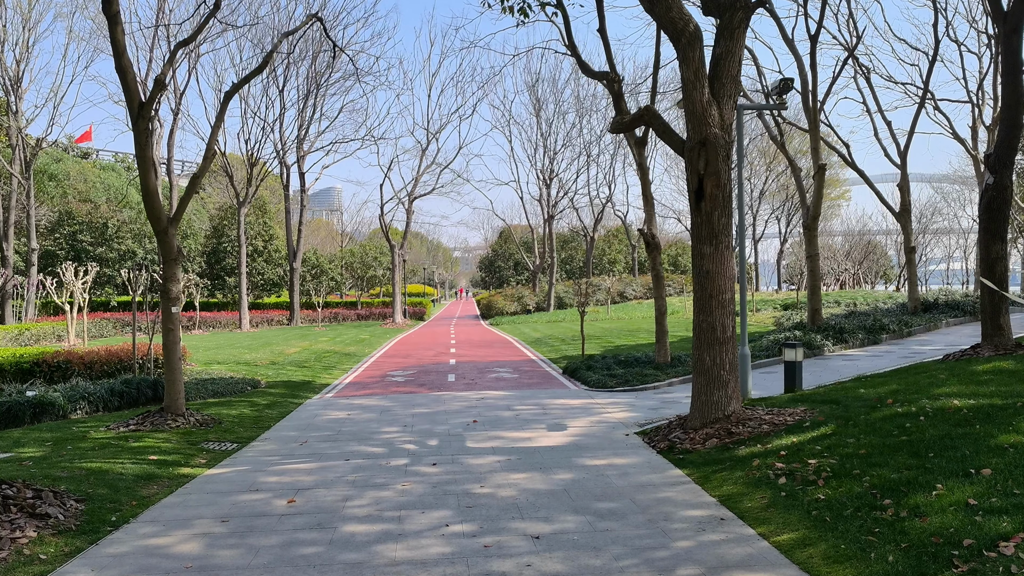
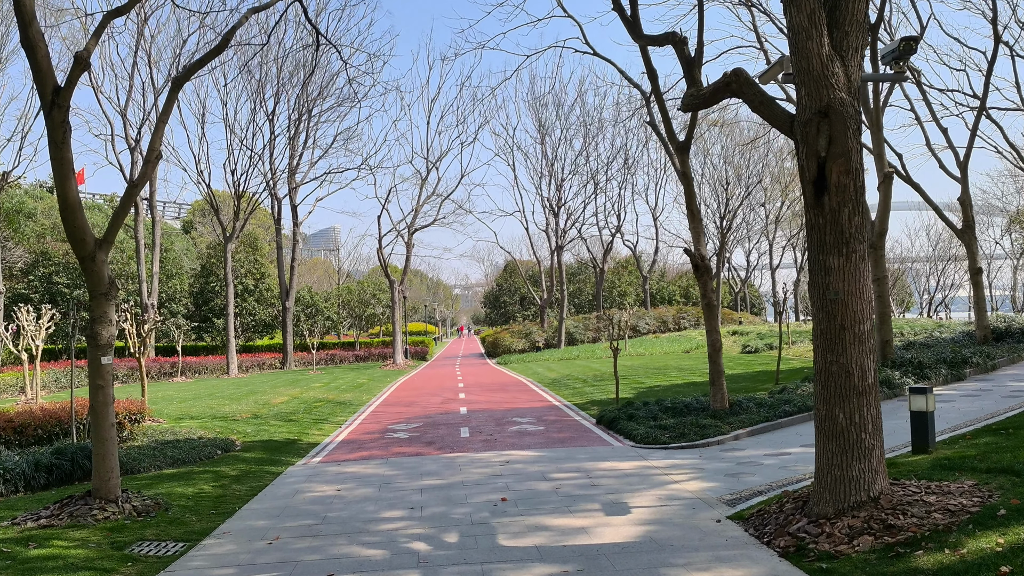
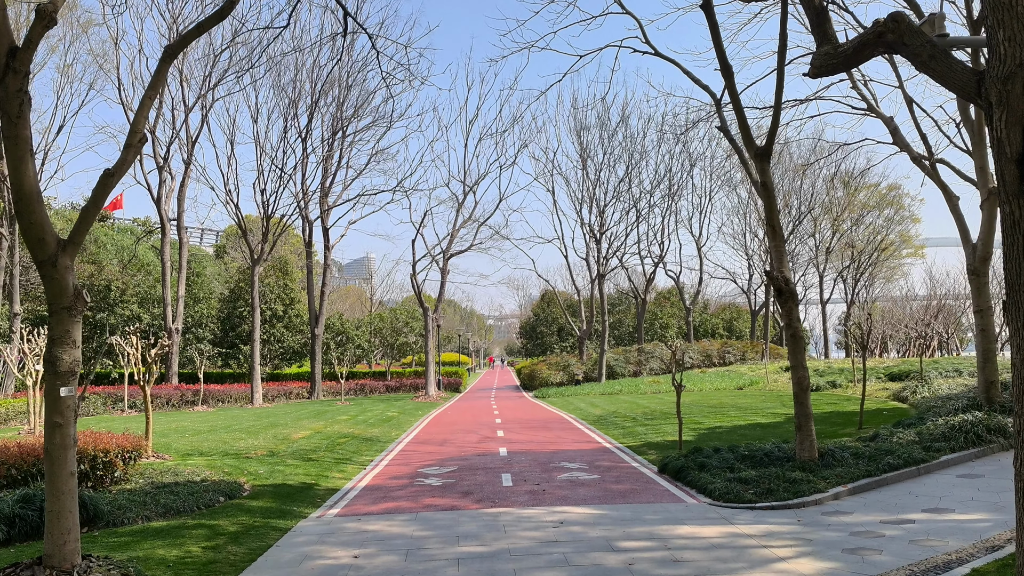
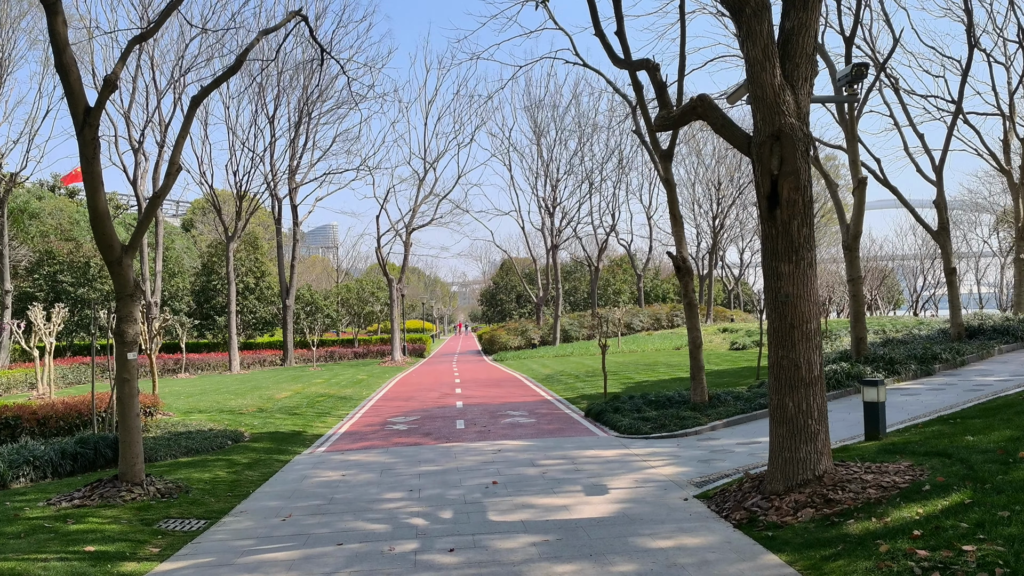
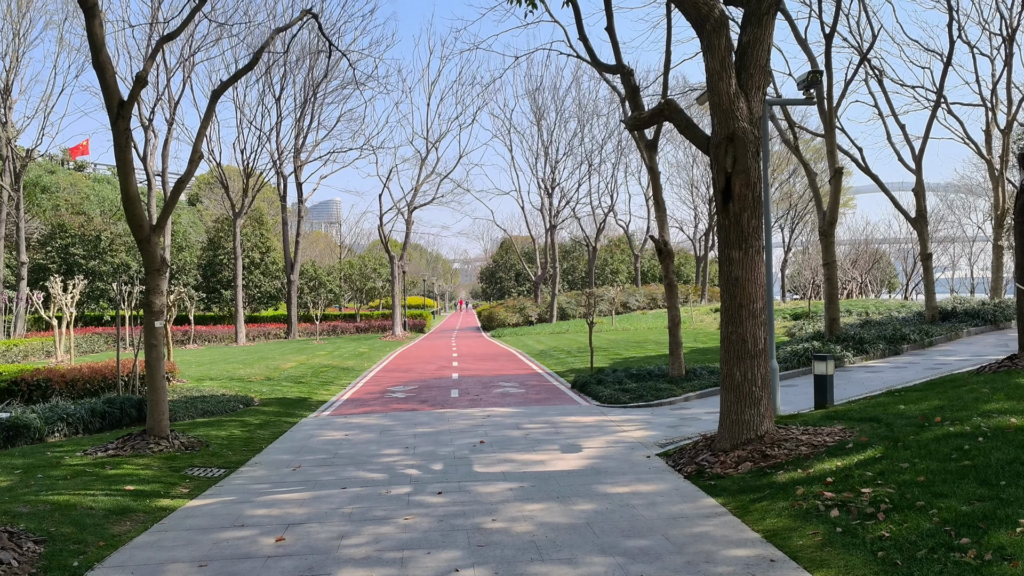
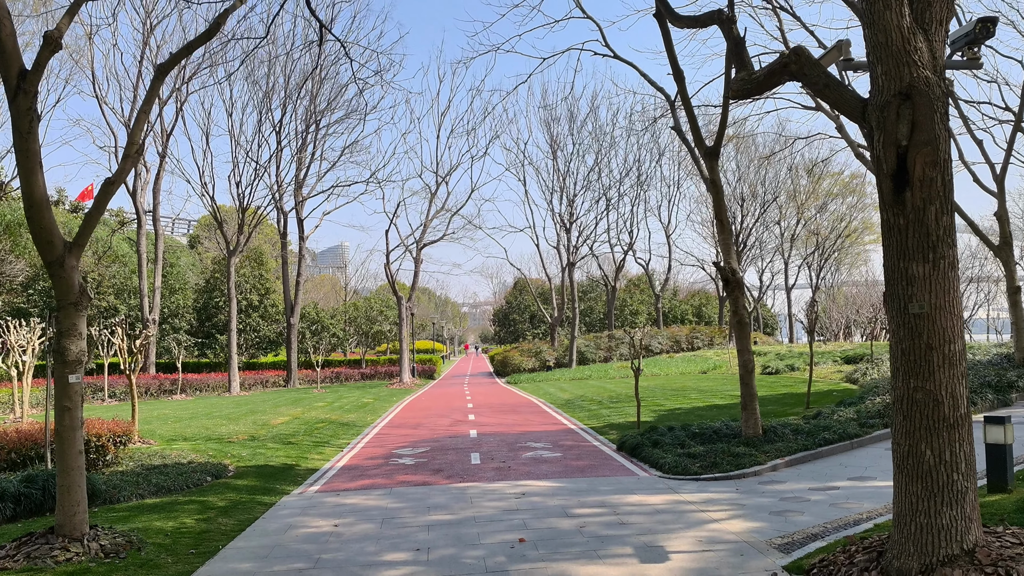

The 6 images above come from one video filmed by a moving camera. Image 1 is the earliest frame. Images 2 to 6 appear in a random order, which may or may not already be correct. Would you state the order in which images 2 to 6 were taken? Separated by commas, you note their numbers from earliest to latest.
5, 4, 2, 6, 3
